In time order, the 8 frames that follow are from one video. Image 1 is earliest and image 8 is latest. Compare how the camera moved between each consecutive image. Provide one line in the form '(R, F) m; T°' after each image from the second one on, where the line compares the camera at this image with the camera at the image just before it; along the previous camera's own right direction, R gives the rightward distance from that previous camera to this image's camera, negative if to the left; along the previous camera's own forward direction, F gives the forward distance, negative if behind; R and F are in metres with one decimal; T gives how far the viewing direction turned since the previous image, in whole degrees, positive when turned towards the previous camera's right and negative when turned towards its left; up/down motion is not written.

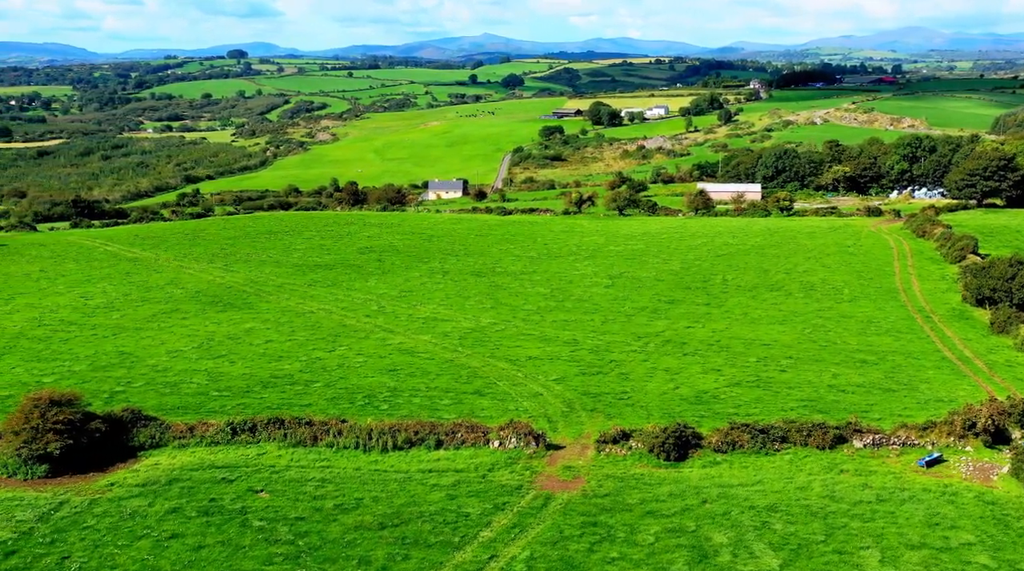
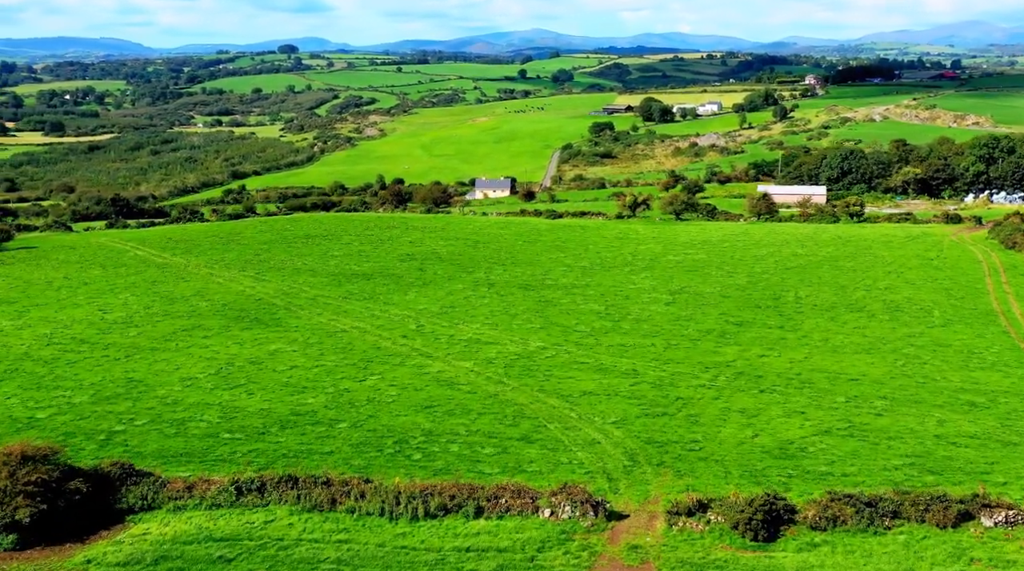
(-0.2, +4.6) m; -2°
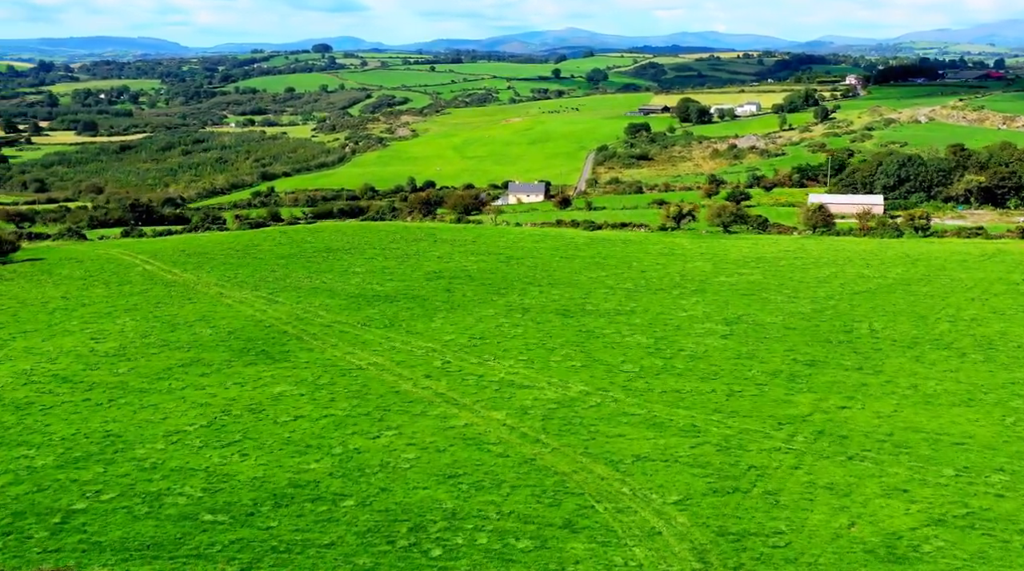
(-0.2, +5.4) m; -2°
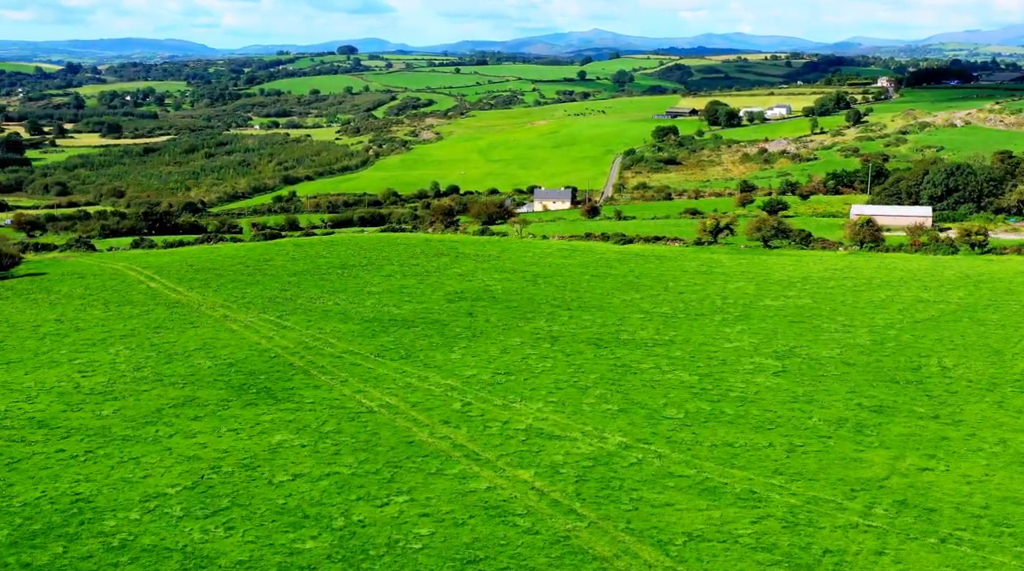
(-0.2, +4.3) m; -1°
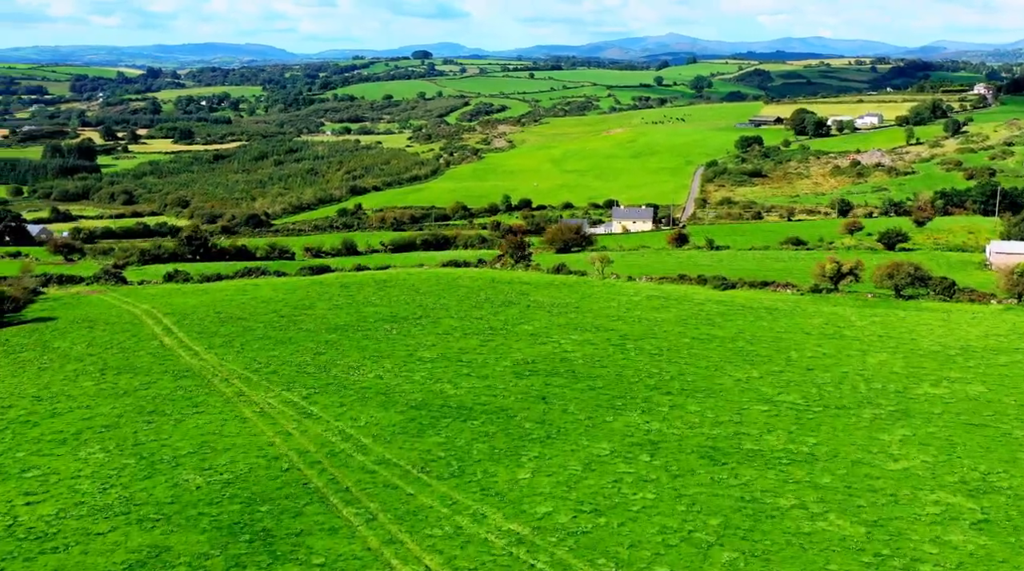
(-0.6, +10.9) m; -4°
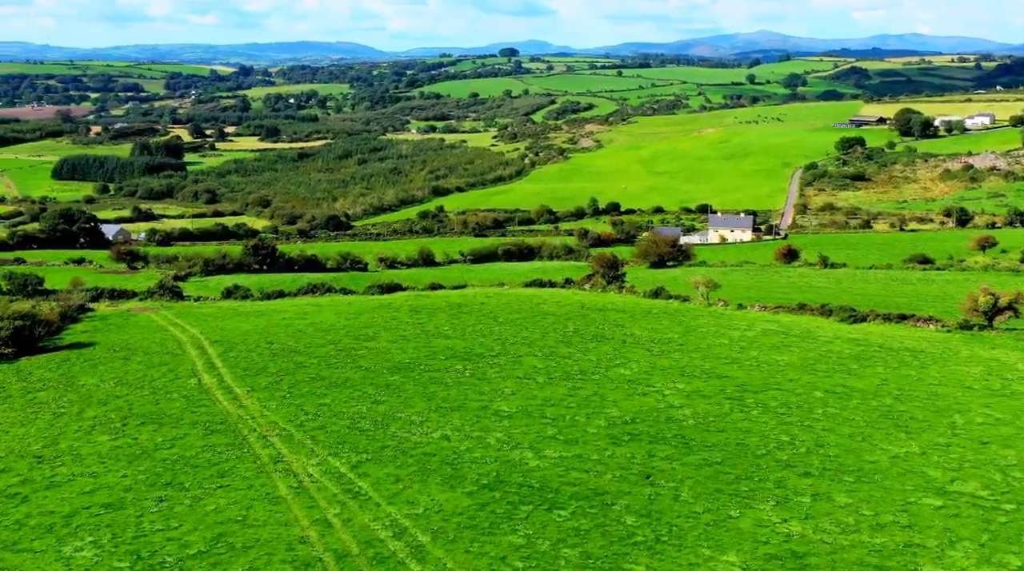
(-0.5, +8.1) m; -4°
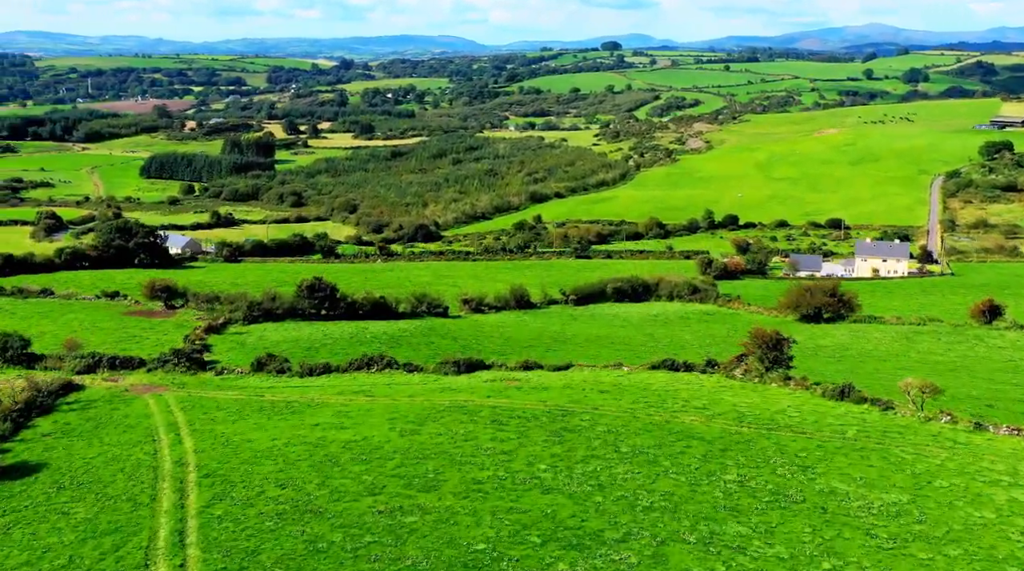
(-1.2, +18.0) m; -5°
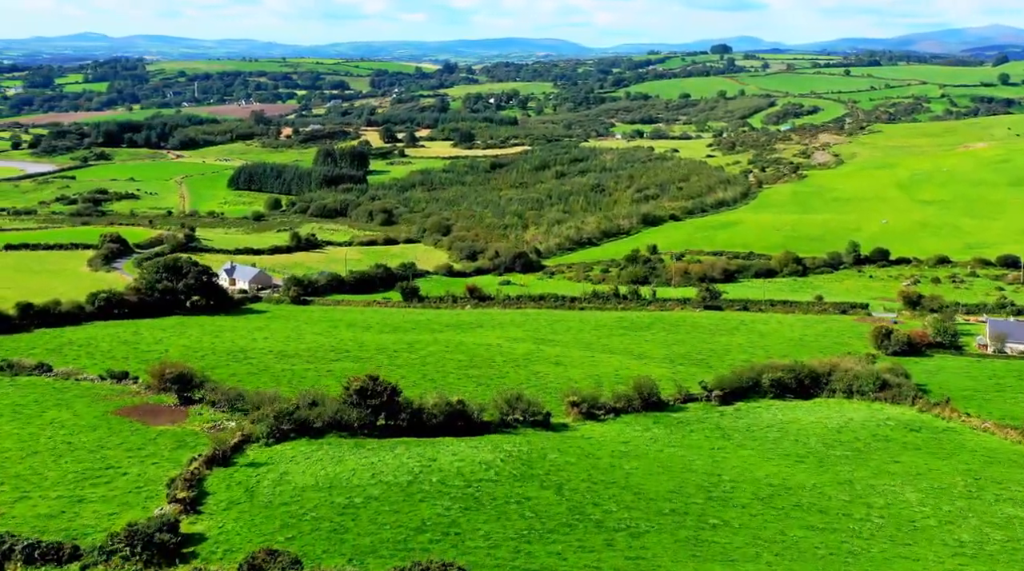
(-1.5, +21.2) m; -5°
